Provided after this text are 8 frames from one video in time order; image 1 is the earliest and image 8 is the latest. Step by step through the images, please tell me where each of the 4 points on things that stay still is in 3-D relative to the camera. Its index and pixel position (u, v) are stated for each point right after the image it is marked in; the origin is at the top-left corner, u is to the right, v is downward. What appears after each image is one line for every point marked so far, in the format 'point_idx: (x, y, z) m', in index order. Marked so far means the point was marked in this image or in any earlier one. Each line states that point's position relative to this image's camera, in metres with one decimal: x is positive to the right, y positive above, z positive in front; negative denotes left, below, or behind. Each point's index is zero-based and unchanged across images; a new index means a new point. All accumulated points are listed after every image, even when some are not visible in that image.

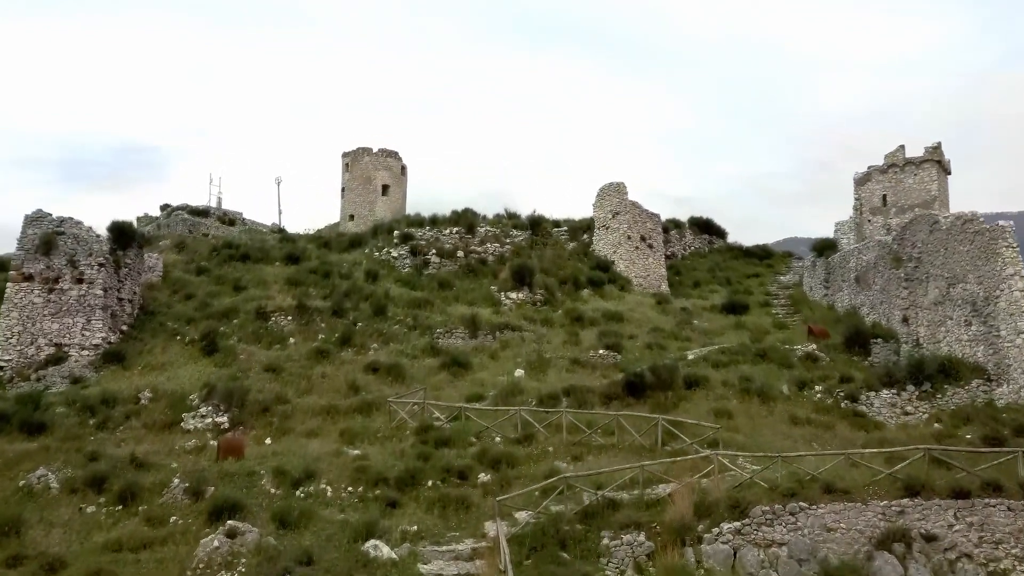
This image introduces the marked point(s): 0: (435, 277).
0: (-1.4, +0.2, +19.7) m
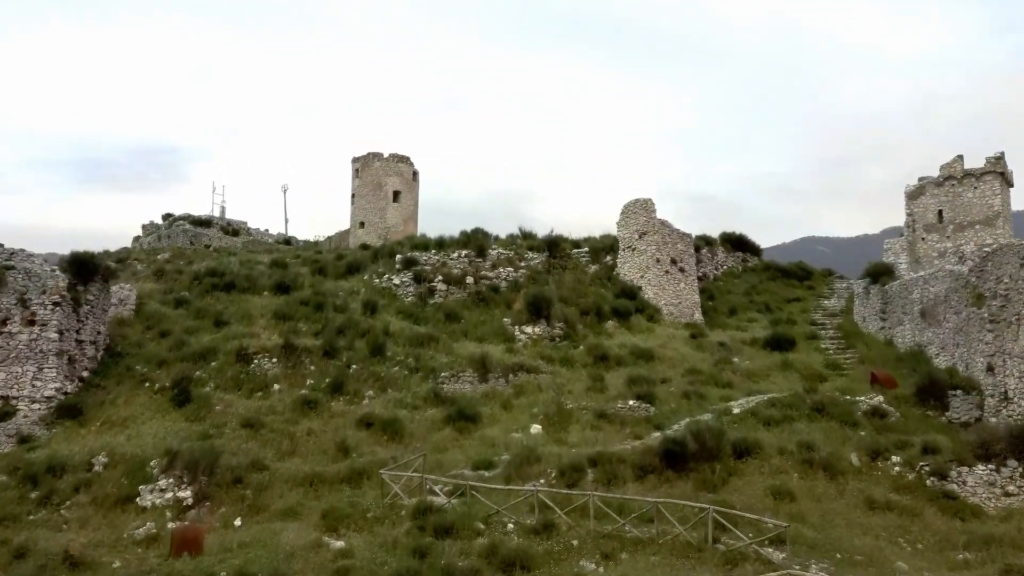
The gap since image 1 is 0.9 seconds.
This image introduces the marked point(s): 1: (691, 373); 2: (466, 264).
0: (-1.1, -0.3, +17.5) m
1: (+2.5, -1.2, +15.1) m
2: (-0.8, +0.4, +18.9) m
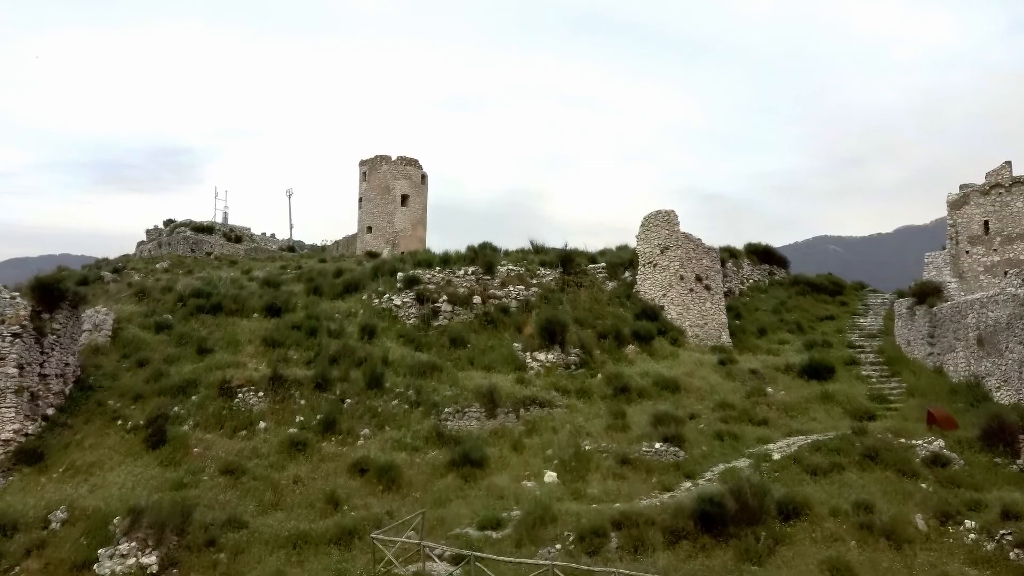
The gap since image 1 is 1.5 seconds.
0: (-1.0, -0.6, +16.1) m
1: (+2.6, -1.5, +13.6) m
2: (-0.6, +0.1, +17.4) m
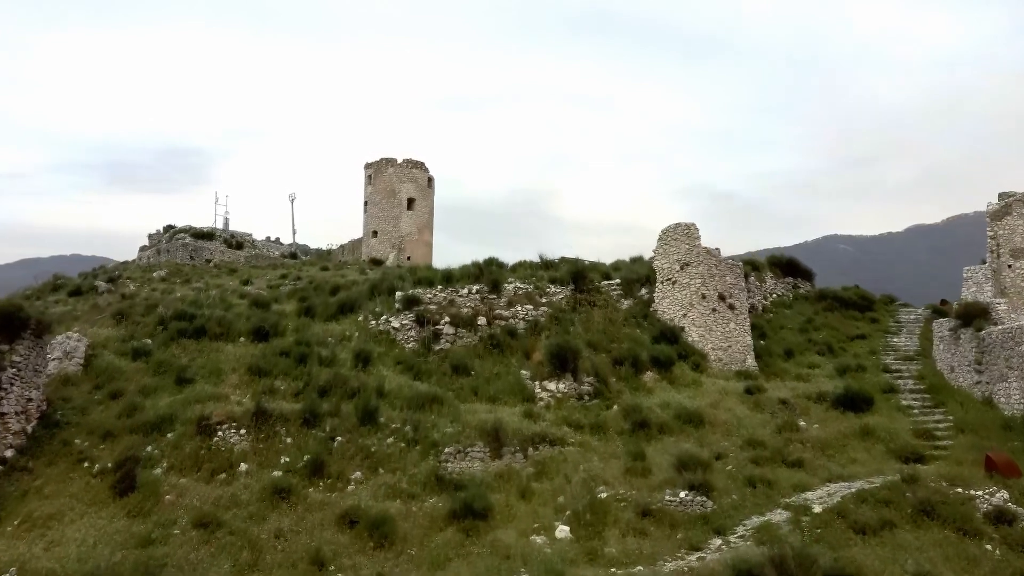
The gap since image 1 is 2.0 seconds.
0: (-0.9, -0.9, +14.8) m
1: (+2.7, -1.8, +12.3) m
2: (-0.5, -0.2, +16.2) m
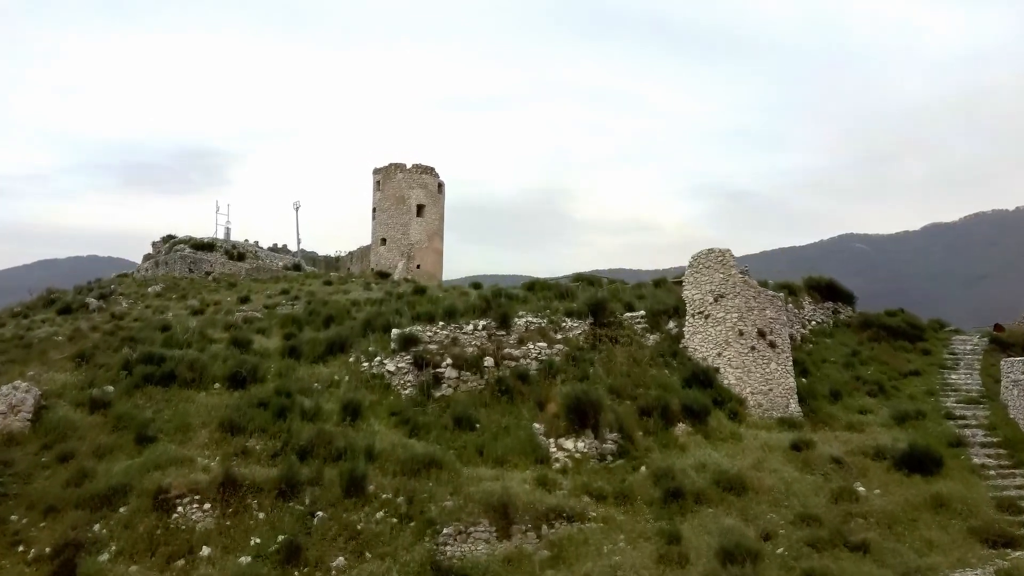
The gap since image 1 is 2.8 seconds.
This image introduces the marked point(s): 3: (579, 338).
0: (-0.7, -1.4, +12.9) m
1: (+2.8, -2.3, +10.4) m
2: (-0.4, -0.7, +14.3) m
3: (+0.9, -0.7, +14.7) m
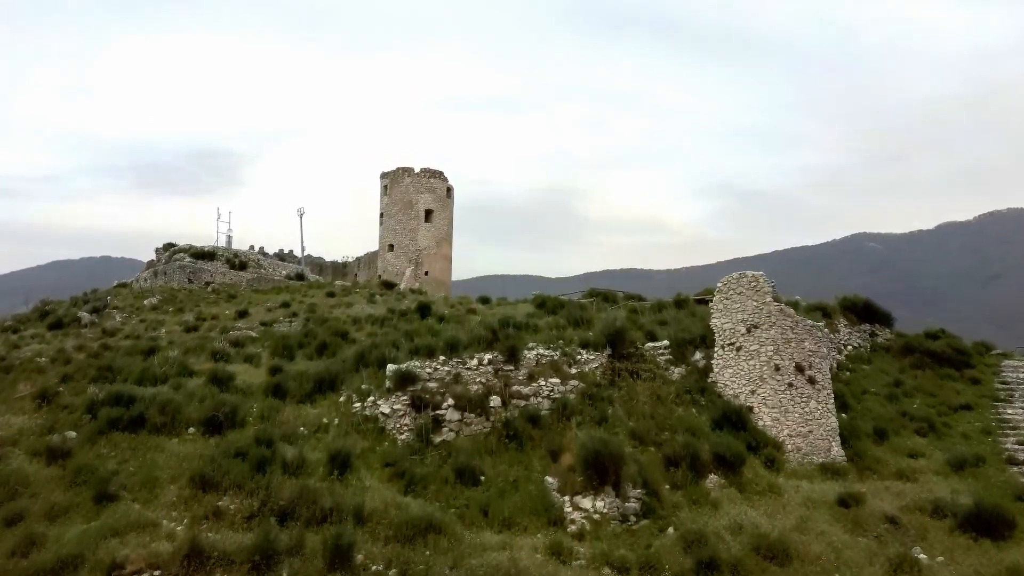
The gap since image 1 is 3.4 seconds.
0: (-0.6, -1.8, +11.5) m
1: (+2.9, -2.6, +8.9) m
2: (-0.2, -1.0, +12.8) m
3: (+1.0, -1.0, +13.2) m
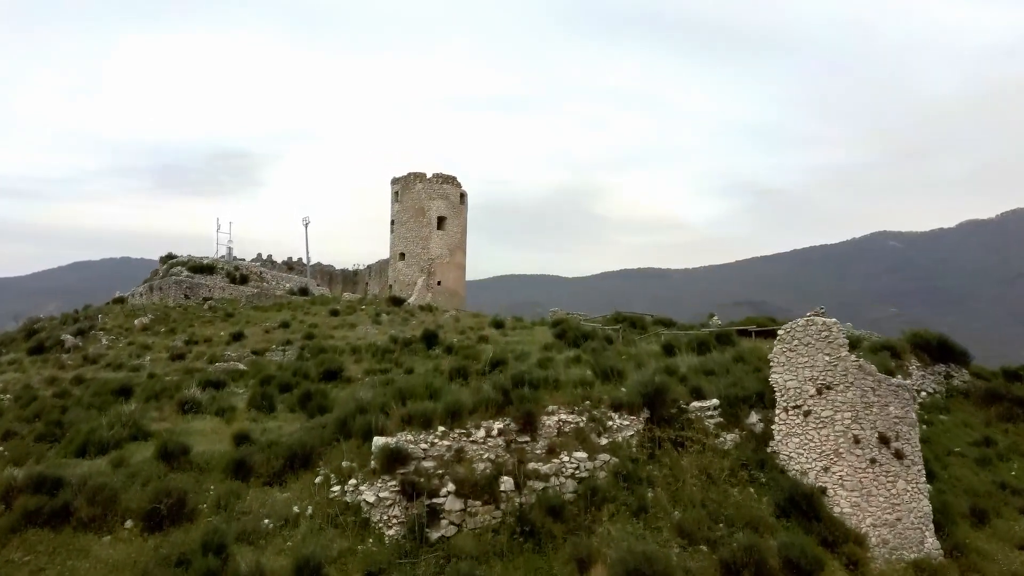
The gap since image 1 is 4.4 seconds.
0: (-0.5, -2.3, +9.1) m
1: (+3.0, -3.1, +6.4) m
2: (-0.1, -1.5, +10.4) m
3: (+1.2, -1.5, +10.8) m
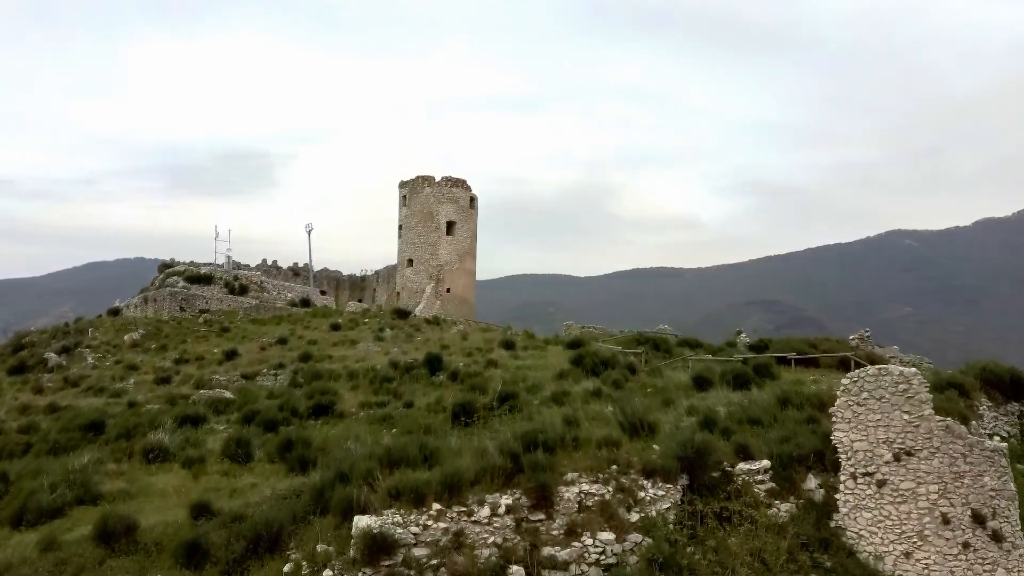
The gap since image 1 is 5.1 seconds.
0: (-0.4, -2.6, +7.2) m
1: (+3.0, -3.5, +4.5) m
2: (0.0, -1.9, +8.6) m
3: (+1.3, -1.9, +8.9) m
